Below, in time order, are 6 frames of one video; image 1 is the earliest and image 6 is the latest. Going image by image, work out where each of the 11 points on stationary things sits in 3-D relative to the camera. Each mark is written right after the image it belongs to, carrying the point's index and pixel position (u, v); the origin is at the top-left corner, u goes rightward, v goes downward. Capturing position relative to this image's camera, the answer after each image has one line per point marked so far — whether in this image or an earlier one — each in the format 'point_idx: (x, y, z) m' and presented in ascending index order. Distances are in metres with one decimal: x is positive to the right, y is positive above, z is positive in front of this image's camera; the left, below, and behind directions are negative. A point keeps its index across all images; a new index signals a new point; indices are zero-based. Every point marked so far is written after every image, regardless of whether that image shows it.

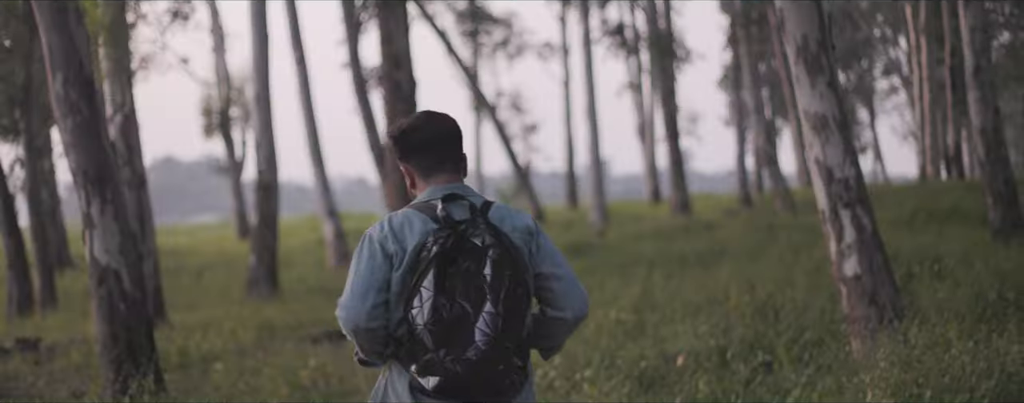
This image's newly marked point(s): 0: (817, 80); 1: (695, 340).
0: (+2.4, +0.9, +9.0) m
1: (+1.4, -1.1, +8.8) m
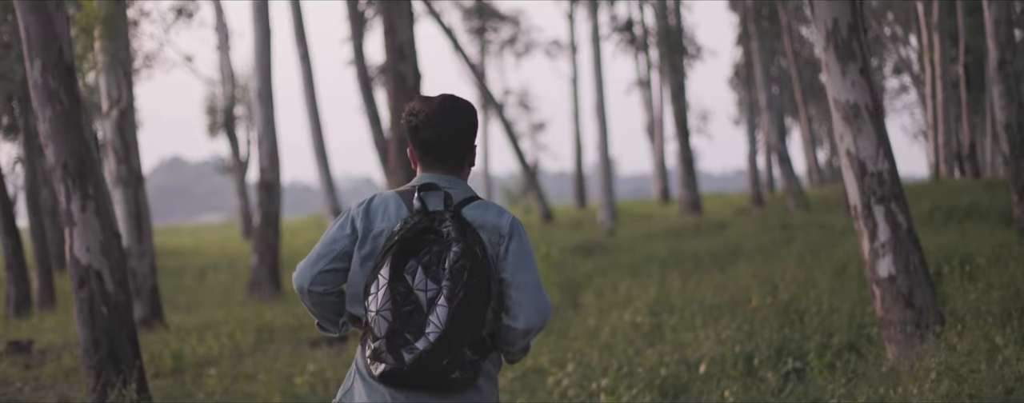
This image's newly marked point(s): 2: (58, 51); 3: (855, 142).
0: (+2.4, +1.0, +8.4) m
1: (+1.5, -1.0, +8.2) m
2: (-3.0, +1.0, +7.7) m
3: (+2.5, +0.4, +8.4) m
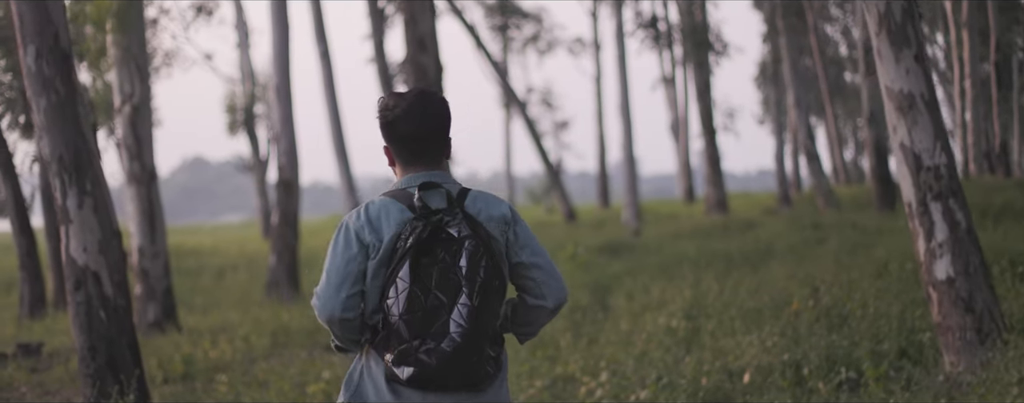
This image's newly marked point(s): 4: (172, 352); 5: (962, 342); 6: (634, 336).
0: (+2.6, +1.0, +7.8) m
1: (+1.7, -1.0, +7.6) m
2: (-2.8, +1.0, +7.2) m
3: (+2.7, +0.5, +7.8) m
4: (-3.5, -1.6, +12.0) m
5: (+2.9, -0.9, +7.6) m
6: (+1.0, -1.1, +9.1) m
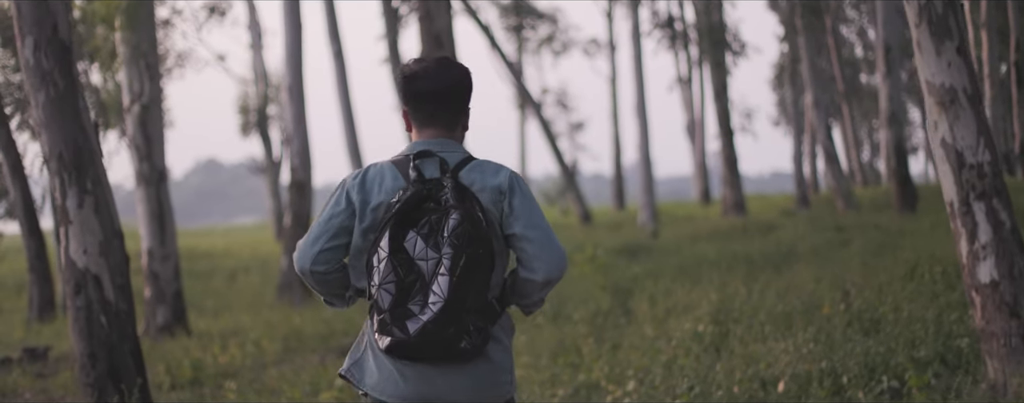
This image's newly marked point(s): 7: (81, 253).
0: (+2.8, +1.0, +7.4) m
1: (+1.8, -1.0, +7.2) m
2: (-2.7, +1.0, +6.8) m
3: (+2.8, +0.5, +7.4) m
4: (-3.4, -1.6, +11.7) m
5: (+3.1, -0.9, +7.2) m
6: (+1.1, -1.1, +8.7) m
7: (-2.6, -0.3, +7.0) m
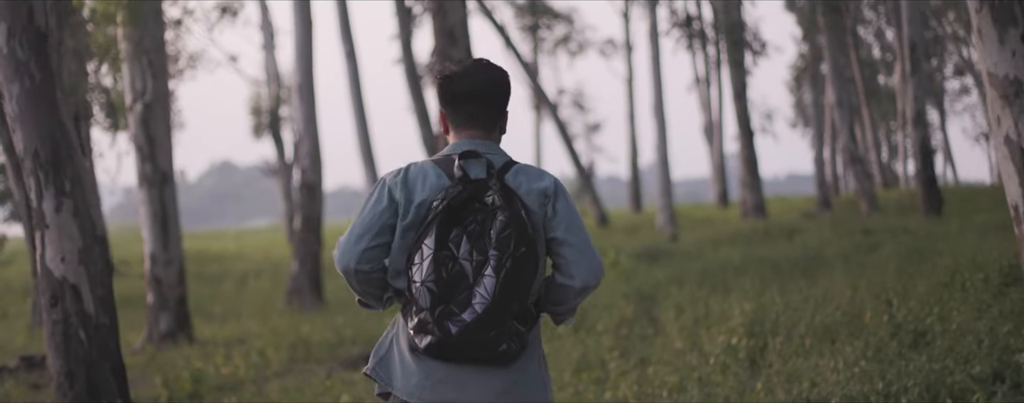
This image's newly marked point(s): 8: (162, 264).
0: (+2.9, +1.0, +6.7) m
1: (+1.9, -1.0, +6.6) m
2: (-2.6, +1.0, +6.2) m
3: (+3.0, +0.4, +6.8) m
4: (-3.2, -1.6, +11.1) m
5: (+3.2, -0.9, +6.5) m
6: (+1.3, -1.1, +8.1) m
7: (-2.5, -0.3, +6.4) m
8: (-4.4, -0.8, +14.6) m
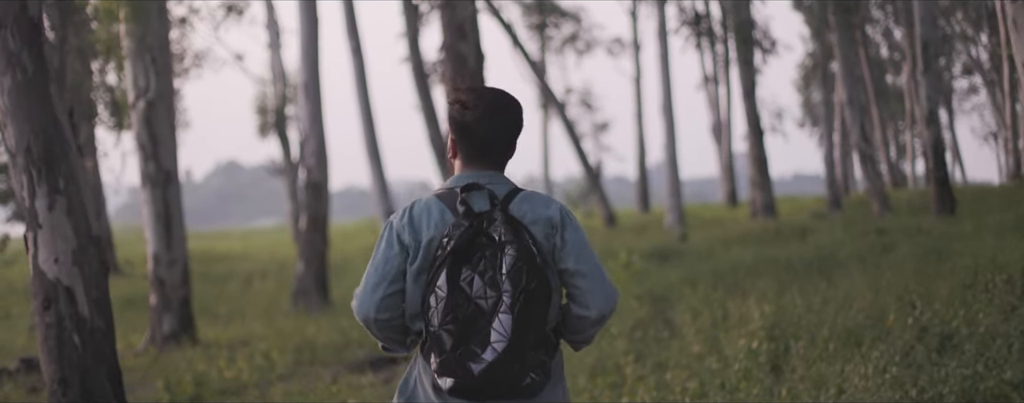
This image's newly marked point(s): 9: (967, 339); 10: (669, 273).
0: (+3.0, +1.0, +6.4) m
1: (+2.0, -1.0, +6.3) m
2: (-2.5, +1.0, +6.0) m
3: (+3.0, +0.4, +6.5) m
4: (-3.1, -1.6, +10.9) m
5: (+3.3, -0.9, +6.2) m
6: (+1.3, -1.1, +7.8) m
7: (-2.4, -0.3, +6.2) m
8: (-4.3, -0.8, +14.3) m
9: (+3.1, -0.9, +7.9) m
10: (+2.2, -1.0, +16.1) m
